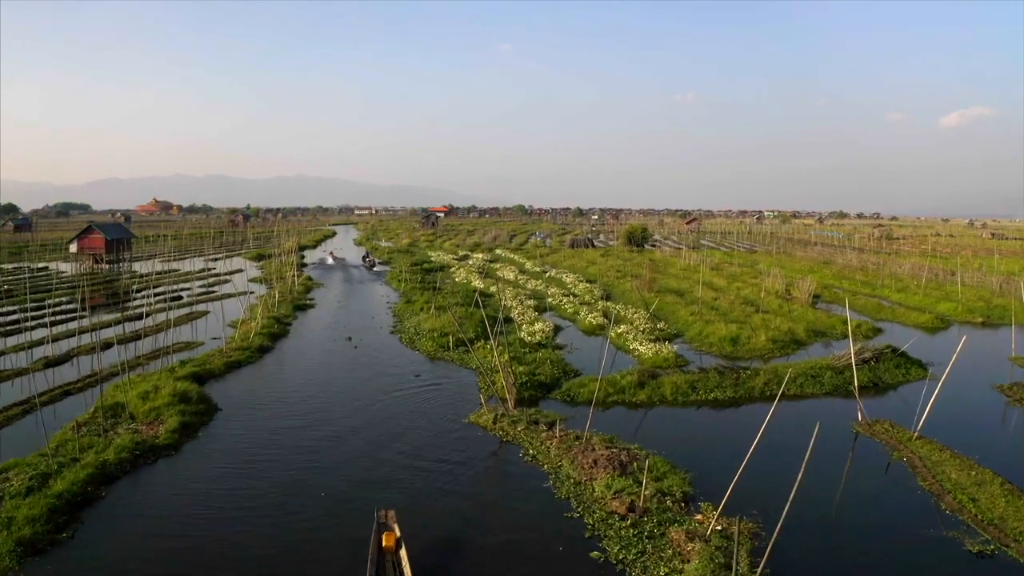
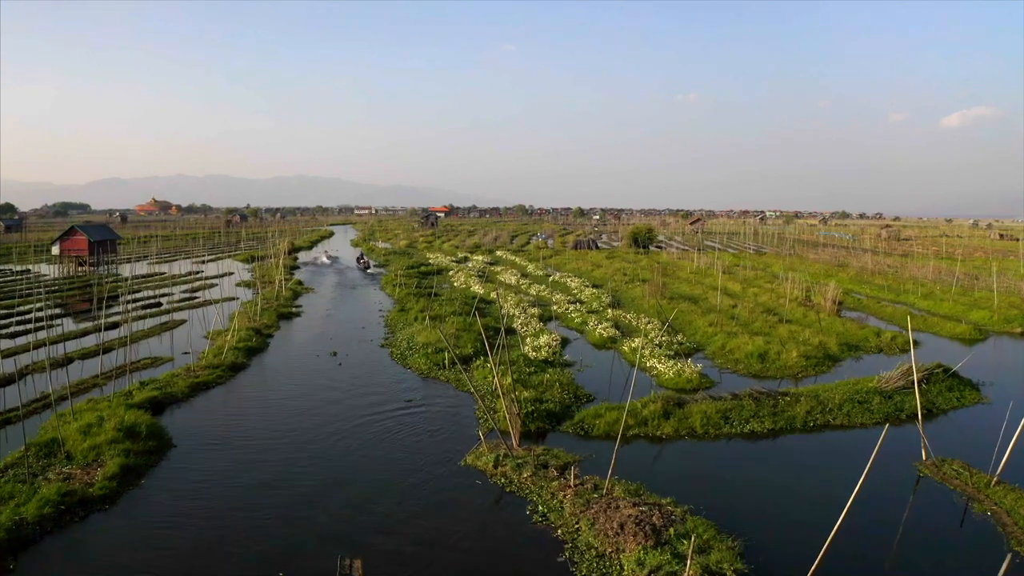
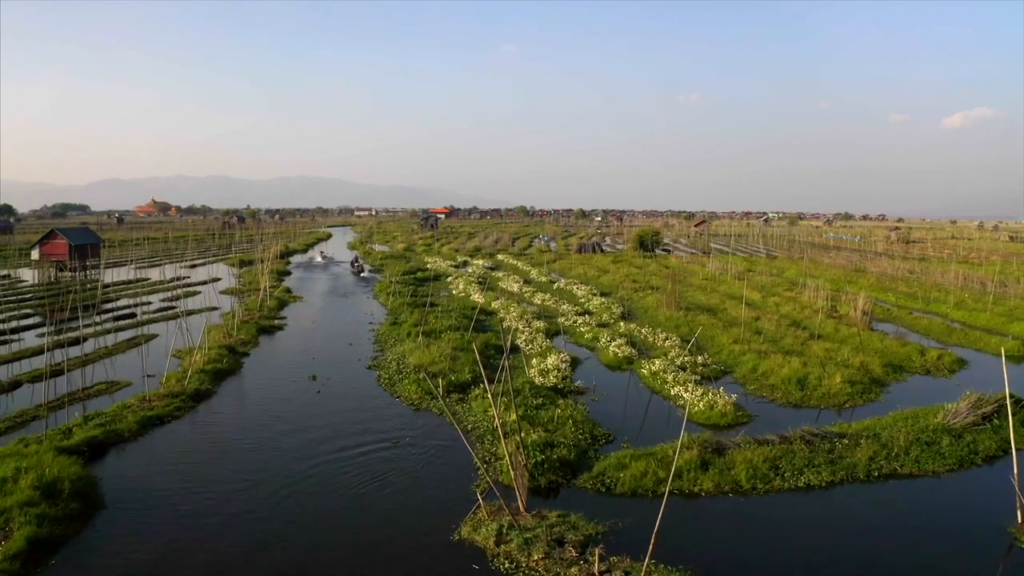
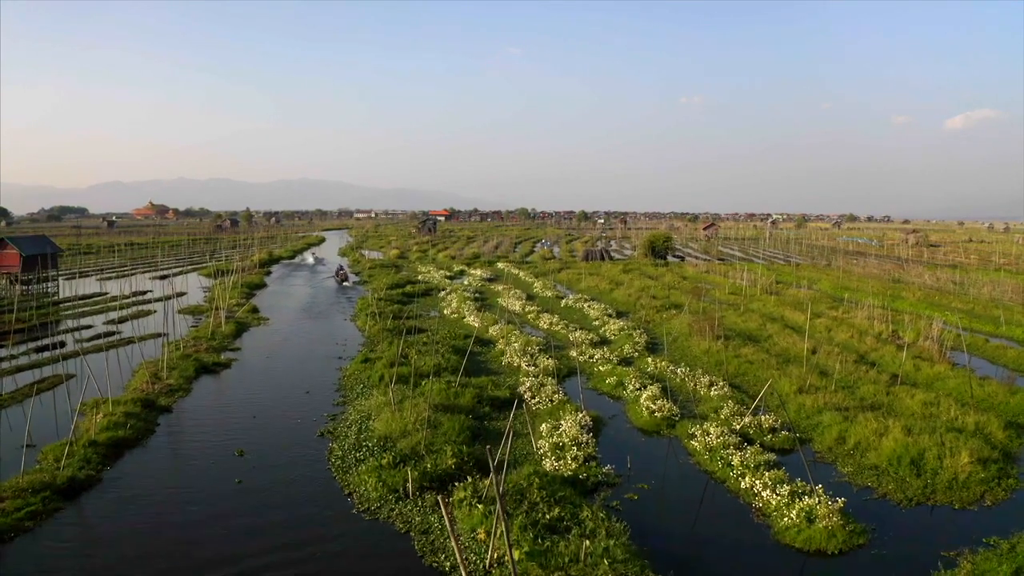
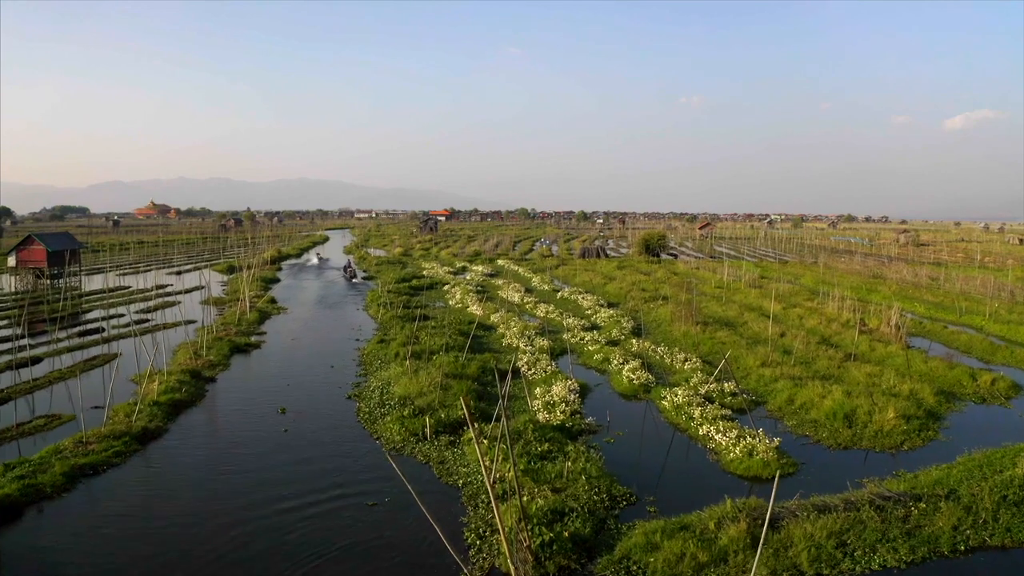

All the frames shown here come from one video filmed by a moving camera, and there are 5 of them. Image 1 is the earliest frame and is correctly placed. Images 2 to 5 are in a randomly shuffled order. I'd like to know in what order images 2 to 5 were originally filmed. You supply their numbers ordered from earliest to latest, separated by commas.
2, 3, 5, 4
